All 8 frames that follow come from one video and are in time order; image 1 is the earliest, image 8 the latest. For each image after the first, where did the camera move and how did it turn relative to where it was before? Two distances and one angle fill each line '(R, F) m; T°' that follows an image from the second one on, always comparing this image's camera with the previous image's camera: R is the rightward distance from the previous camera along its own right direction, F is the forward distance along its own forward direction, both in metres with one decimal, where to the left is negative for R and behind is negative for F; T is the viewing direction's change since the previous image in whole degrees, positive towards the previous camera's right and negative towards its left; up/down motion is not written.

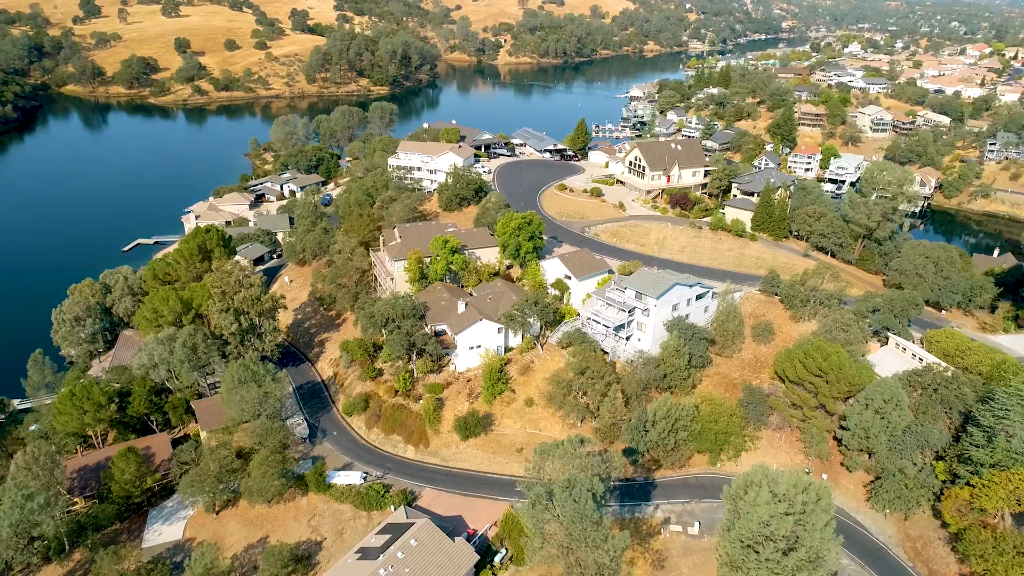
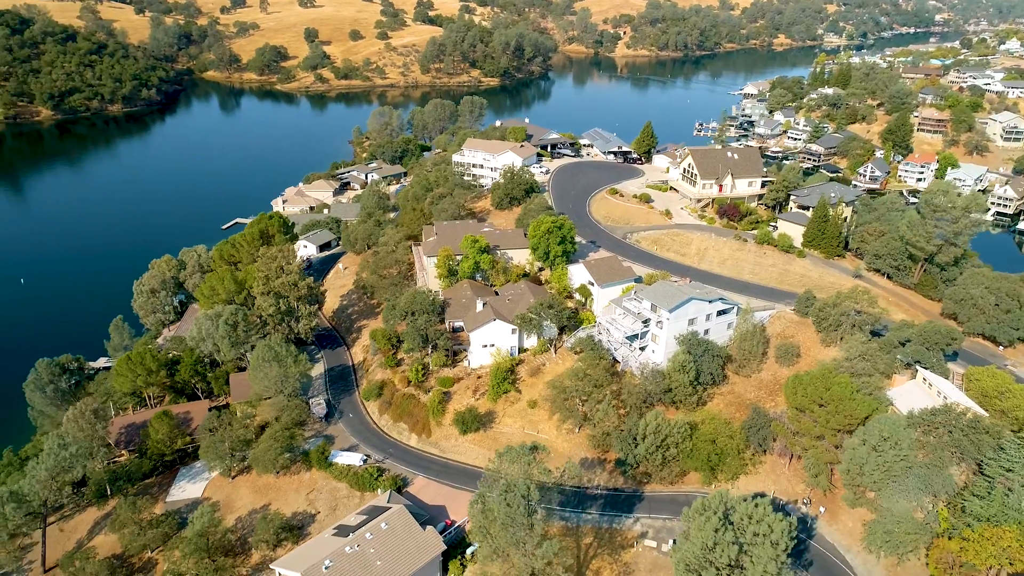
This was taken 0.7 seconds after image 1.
(+4.5, -0.4) m; -9°
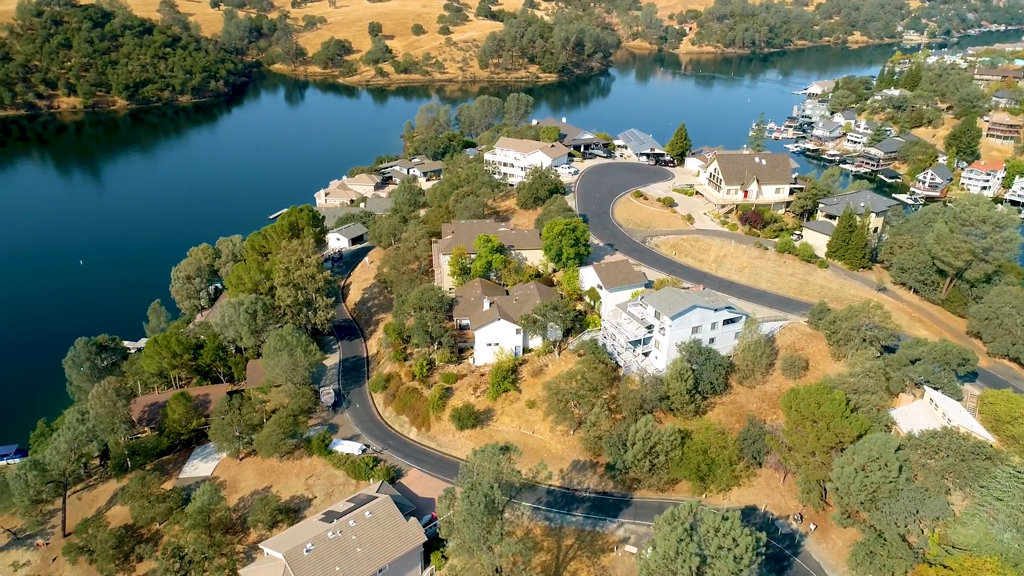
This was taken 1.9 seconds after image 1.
(+2.6, -0.4) m; -5°
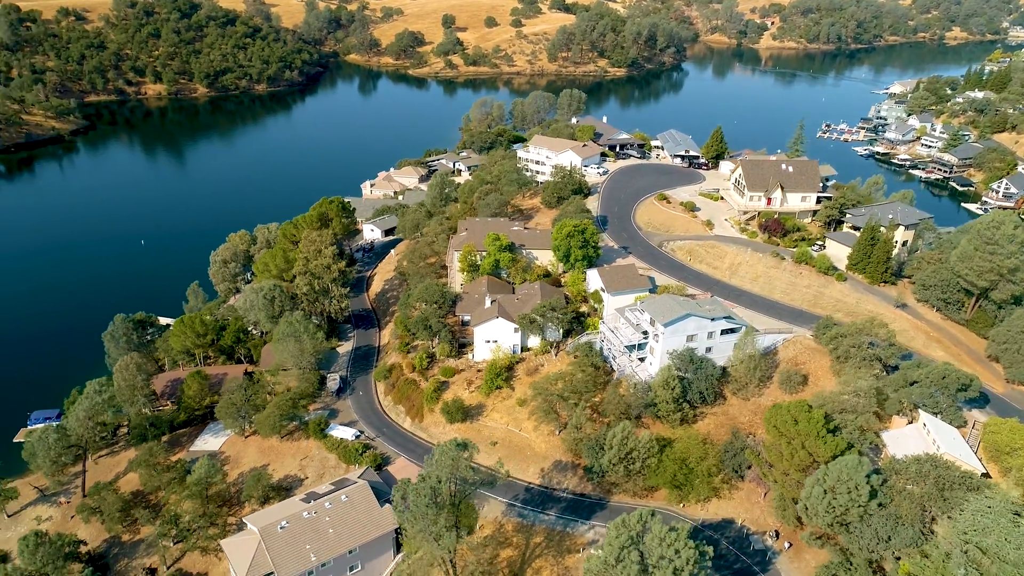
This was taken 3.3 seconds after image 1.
(+3.4, -0.4) m; -6°
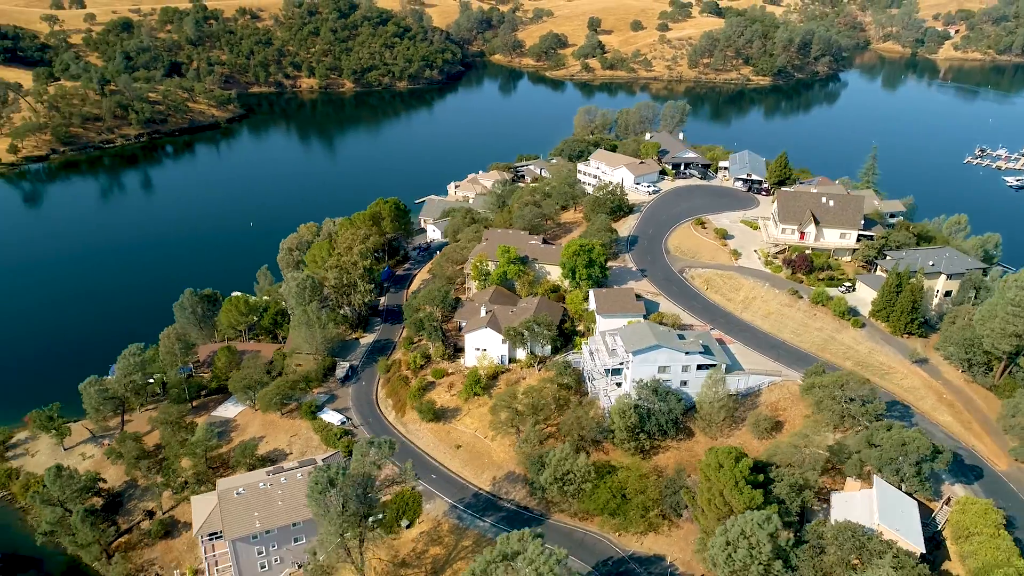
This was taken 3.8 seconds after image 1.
(+7.6, -0.4) m; -12°
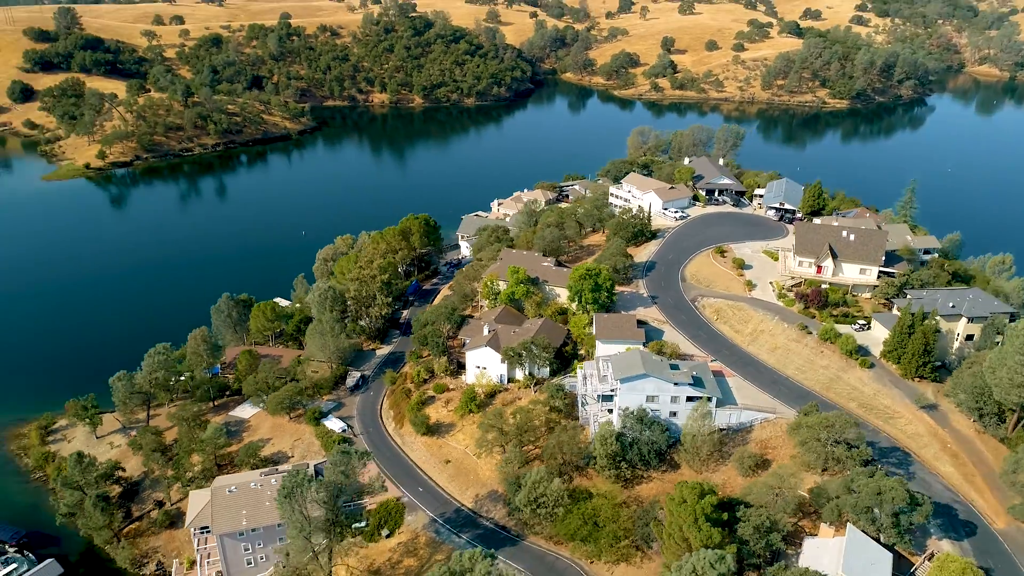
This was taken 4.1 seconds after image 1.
(+3.6, -0.4) m; -6°
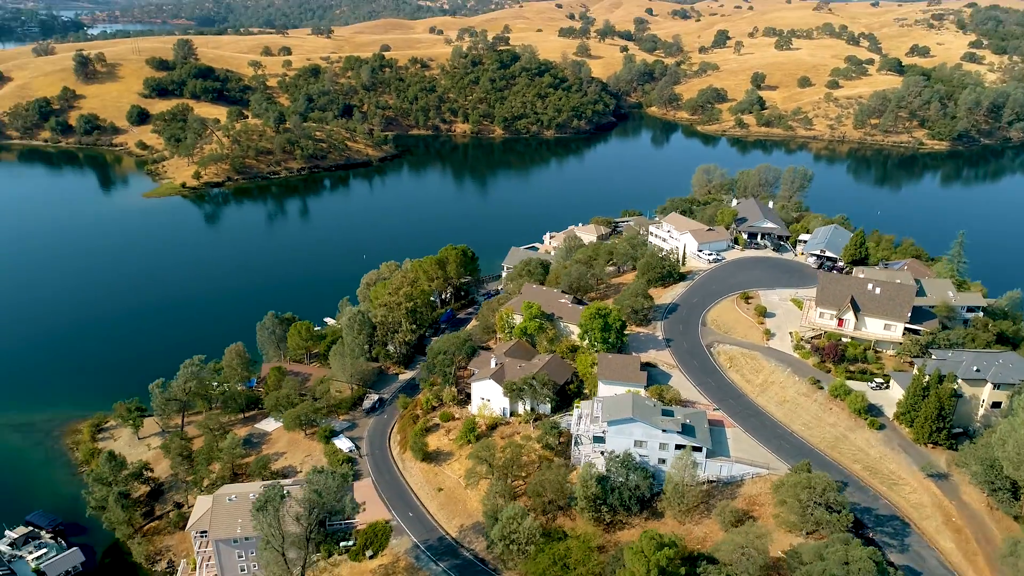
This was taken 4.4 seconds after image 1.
(+4.2, -0.4) m; -7°
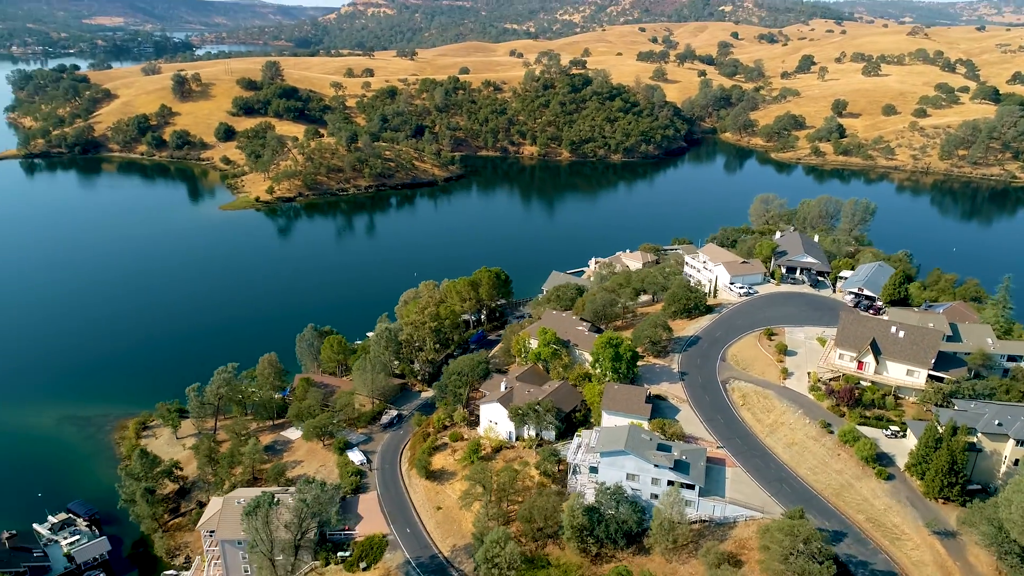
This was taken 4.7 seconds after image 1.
(+3.4, -0.4) m; -6°
